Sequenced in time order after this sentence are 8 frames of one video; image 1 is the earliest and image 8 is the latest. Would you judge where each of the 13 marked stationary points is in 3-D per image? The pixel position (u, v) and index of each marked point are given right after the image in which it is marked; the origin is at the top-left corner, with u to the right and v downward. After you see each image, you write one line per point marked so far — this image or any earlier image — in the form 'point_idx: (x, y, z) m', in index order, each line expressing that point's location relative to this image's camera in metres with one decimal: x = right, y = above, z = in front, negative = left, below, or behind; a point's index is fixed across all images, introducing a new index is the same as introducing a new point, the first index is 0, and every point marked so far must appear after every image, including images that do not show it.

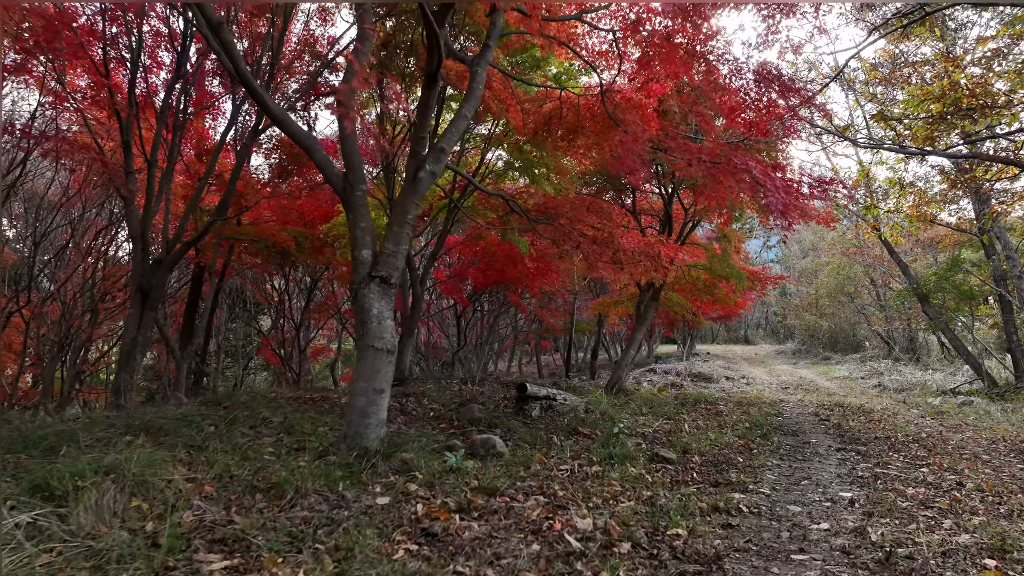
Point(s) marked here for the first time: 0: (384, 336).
0: (-0.8, -0.3, +3.1) m
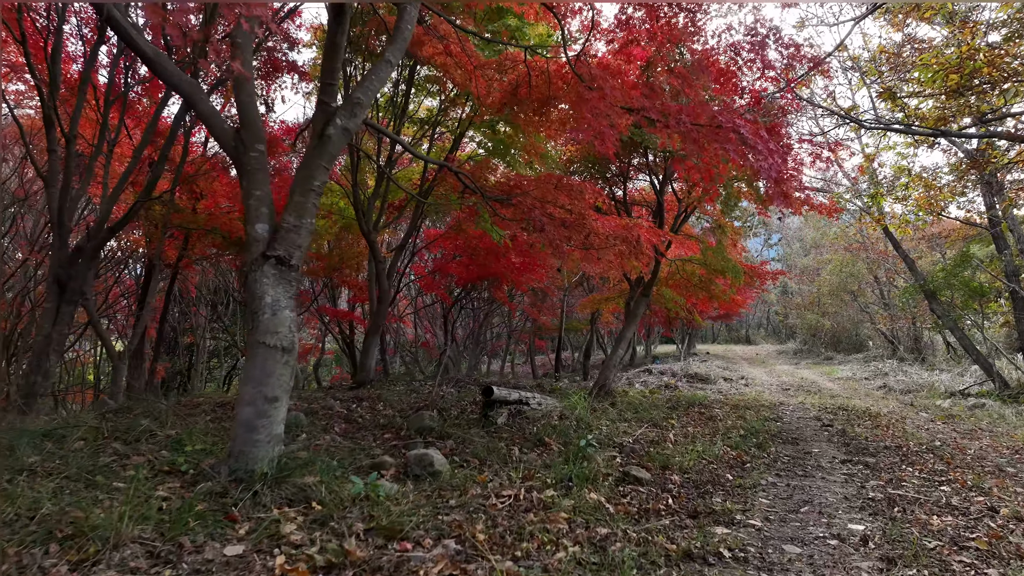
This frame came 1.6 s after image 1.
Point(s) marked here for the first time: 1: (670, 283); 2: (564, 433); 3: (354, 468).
0: (-1.1, -0.2, +2.5) m
1: (+3.3, +0.1, +10.6) m
2: (+0.4, -1.3, +4.5) m
3: (-0.9, -1.1, +3.0) m
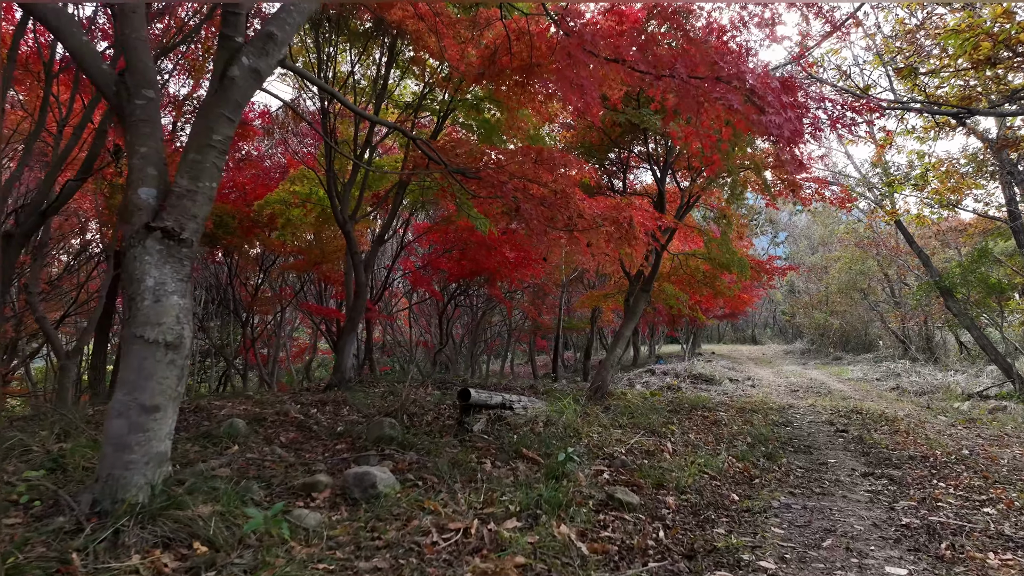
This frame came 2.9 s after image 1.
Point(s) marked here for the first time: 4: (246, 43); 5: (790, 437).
0: (-1.4, -0.1, +2.0) m
1: (+3.1, +0.2, +10.0) m
2: (+0.3, -1.2, +4.0) m
3: (-1.1, -1.0, +2.5) m
4: (-1.1, +1.0, +2.2) m
5: (+3.4, -1.8, +6.3) m
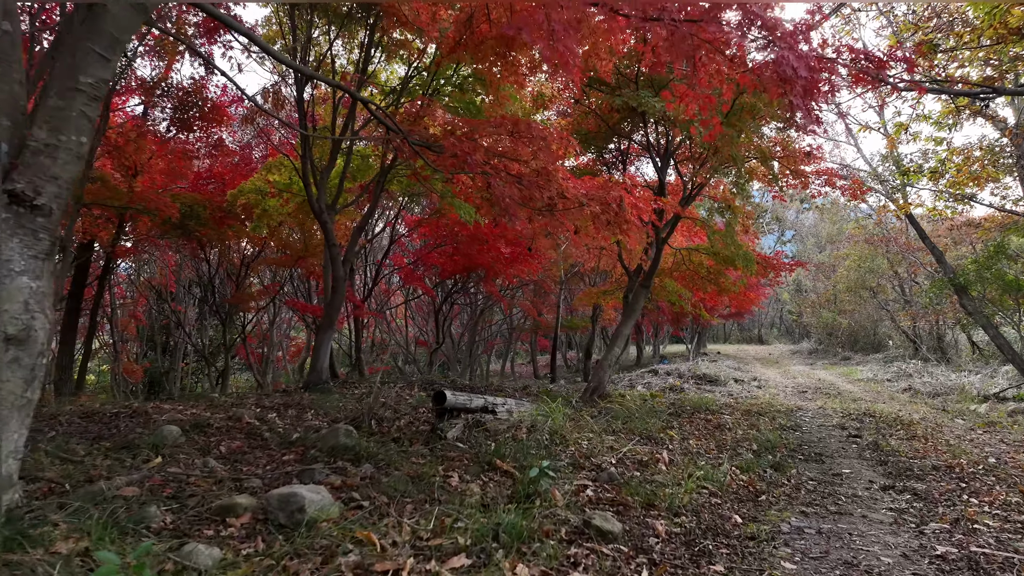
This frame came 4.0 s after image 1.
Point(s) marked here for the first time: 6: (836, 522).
0: (-1.5, -0.1, +1.6) m
1: (+3.0, +0.3, +9.5) m
2: (+0.1, -1.1, +3.6) m
3: (-1.3, -0.9, +2.1) m
4: (-1.3, +1.1, +1.8) m
5: (+3.3, -1.7, +5.8) m
6: (+1.9, -1.4, +3.0) m
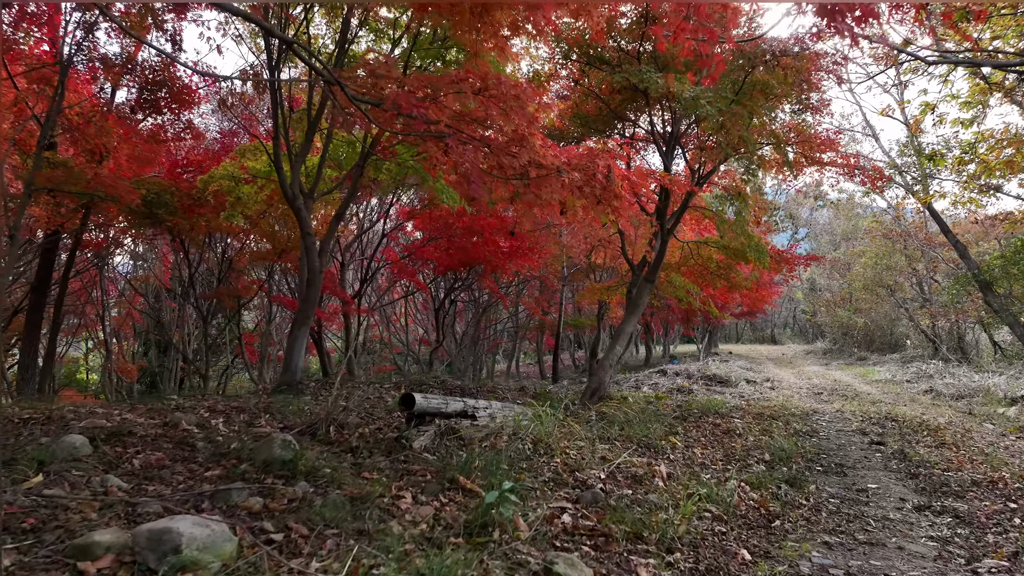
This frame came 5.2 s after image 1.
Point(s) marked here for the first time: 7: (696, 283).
0: (-1.7, 0.0, +1.1) m
1: (+3.0, +0.3, +9.0) m
2: (-0.1, -1.1, +3.1) m
3: (-1.5, -0.9, +1.7) m
4: (-1.5, +1.2, +1.3) m
5: (+3.1, -1.7, +5.2) m
6: (+1.7, -1.3, +2.5) m
7: (+3.3, +0.1, +9.1) m
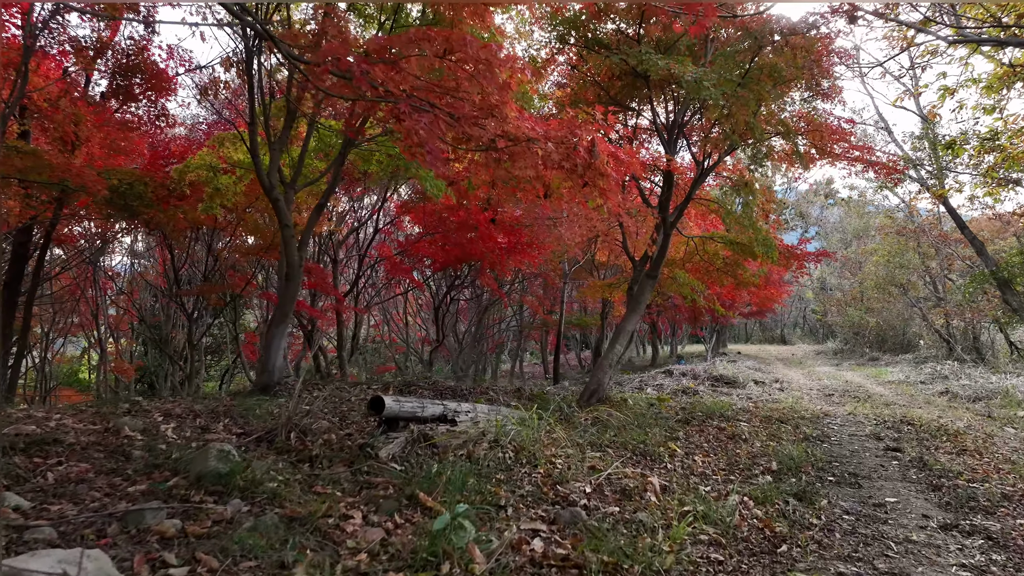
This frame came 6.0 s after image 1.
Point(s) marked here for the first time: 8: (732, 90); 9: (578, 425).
0: (-1.9, 0.0, +0.8) m
1: (+2.9, +0.4, +8.6) m
2: (-0.2, -1.0, +2.8) m
3: (-1.7, -0.8, +1.4) m
4: (-1.7, +1.2, +1.0) m
5: (+3.0, -1.6, +4.9) m
6: (+1.5, -1.2, +2.1) m
7: (+3.2, +0.1, +8.7) m
8: (+2.5, +2.3, +5.9) m
9: (+0.6, -1.3, +4.7) m
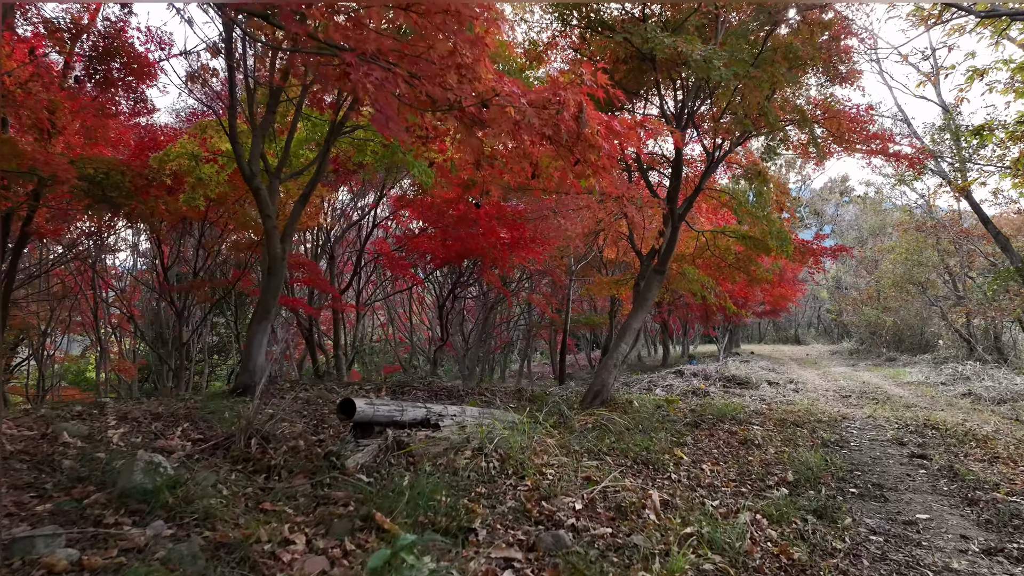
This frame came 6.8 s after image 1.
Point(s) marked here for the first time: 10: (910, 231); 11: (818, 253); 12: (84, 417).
0: (-2.1, +0.1, +0.5) m
1: (+3.0, +0.5, +8.2) m
2: (-0.3, -1.0, +2.4) m
3: (-1.8, -0.8, +1.1) m
4: (-1.8, +1.3, +0.7) m
5: (+3.0, -1.6, +4.5) m
6: (+1.4, -1.2, +1.7) m
7: (+3.2, +0.2, +8.3) m
8: (+2.5, +2.3, +5.5) m
9: (+0.5, -1.2, +4.3) m
10: (+11.4, +1.6, +14.6) m
11: (+4.9, +0.6, +8.1) m
12: (-2.6, -0.8, +3.2) m
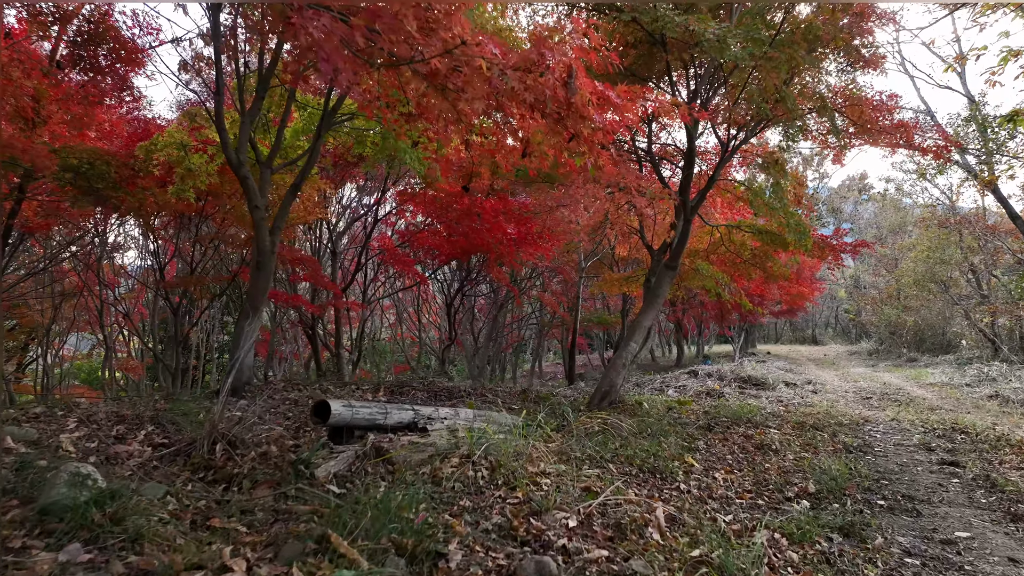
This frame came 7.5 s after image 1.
0: (-2.2, +0.1, +0.3) m
1: (+3.0, +0.5, +7.9) m
2: (-0.4, -0.9, +2.2) m
3: (-1.9, -0.7, +0.8) m
4: (-1.9, +1.3, +0.5) m
5: (+2.9, -1.5, +4.1) m
6: (+1.3, -1.1, +1.4) m
7: (+3.3, +0.2, +7.9) m
8: (+2.5, +2.4, +5.1) m
9: (+0.5, -1.2, +4.0) m
10: (+11.6, +1.7, +14.0) m
11: (+4.9, +0.6, +7.7) m
12: (-2.7, -0.8, +2.9) m
